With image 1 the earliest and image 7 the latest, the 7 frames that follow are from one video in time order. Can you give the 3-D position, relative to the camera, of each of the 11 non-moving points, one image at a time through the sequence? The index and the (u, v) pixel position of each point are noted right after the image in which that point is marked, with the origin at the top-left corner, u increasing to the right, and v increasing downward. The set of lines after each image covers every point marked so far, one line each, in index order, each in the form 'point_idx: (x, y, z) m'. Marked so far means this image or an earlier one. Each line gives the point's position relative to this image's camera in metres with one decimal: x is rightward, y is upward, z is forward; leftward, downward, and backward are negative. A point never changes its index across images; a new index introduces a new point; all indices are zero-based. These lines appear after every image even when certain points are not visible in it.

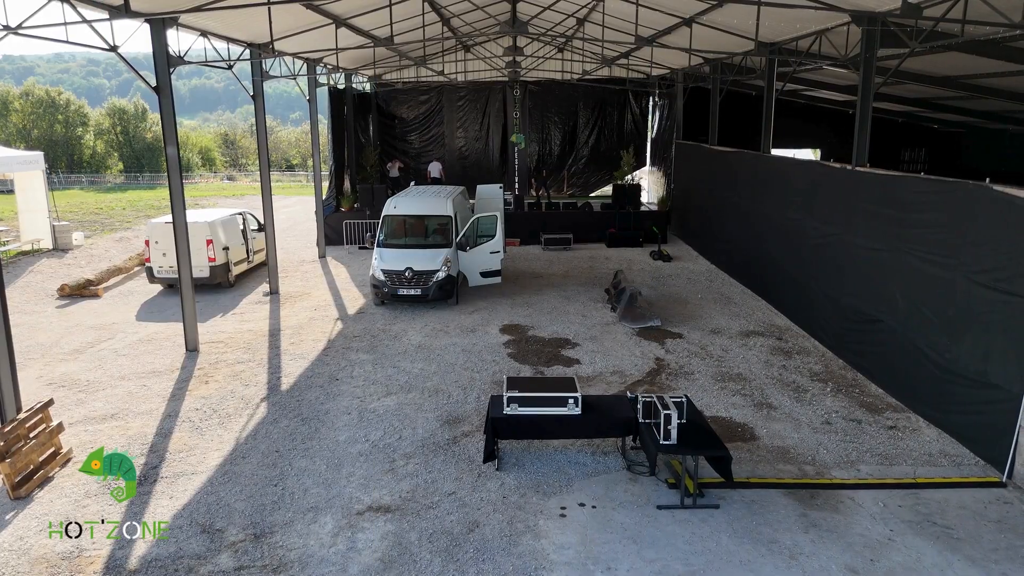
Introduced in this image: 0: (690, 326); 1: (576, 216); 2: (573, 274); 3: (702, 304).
0: (+2.7, -0.6, +11.7) m
1: (+1.6, +1.8, +19.3) m
2: (+1.2, +0.3, +15.8) m
3: (+3.2, -0.3, +13.0) m
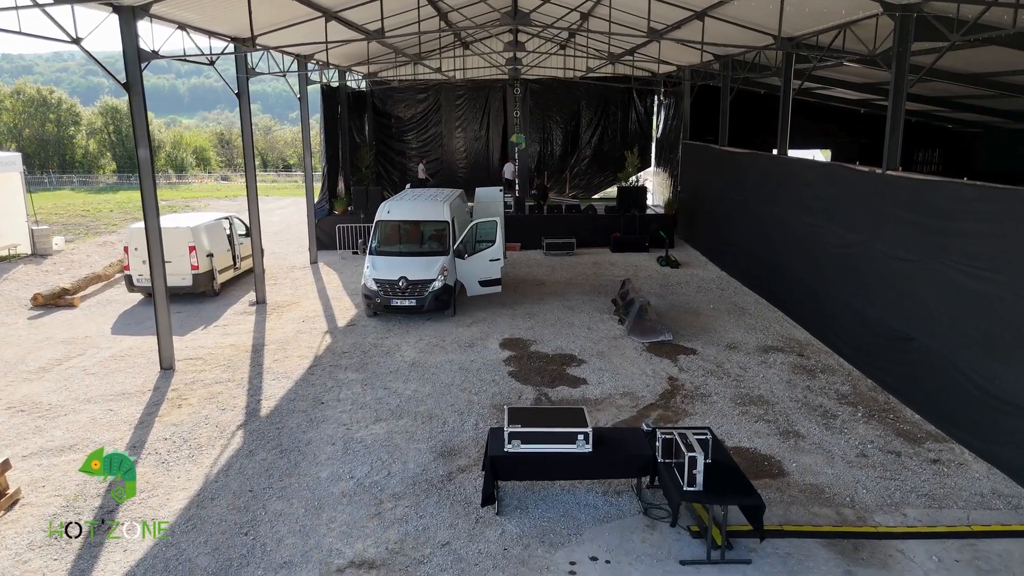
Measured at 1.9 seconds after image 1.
0: (+2.7, -0.7, +10.9) m
1: (+1.6, +1.7, +18.5) m
2: (+1.2, +0.1, +15.0) m
3: (+3.2, -0.4, +12.2) m
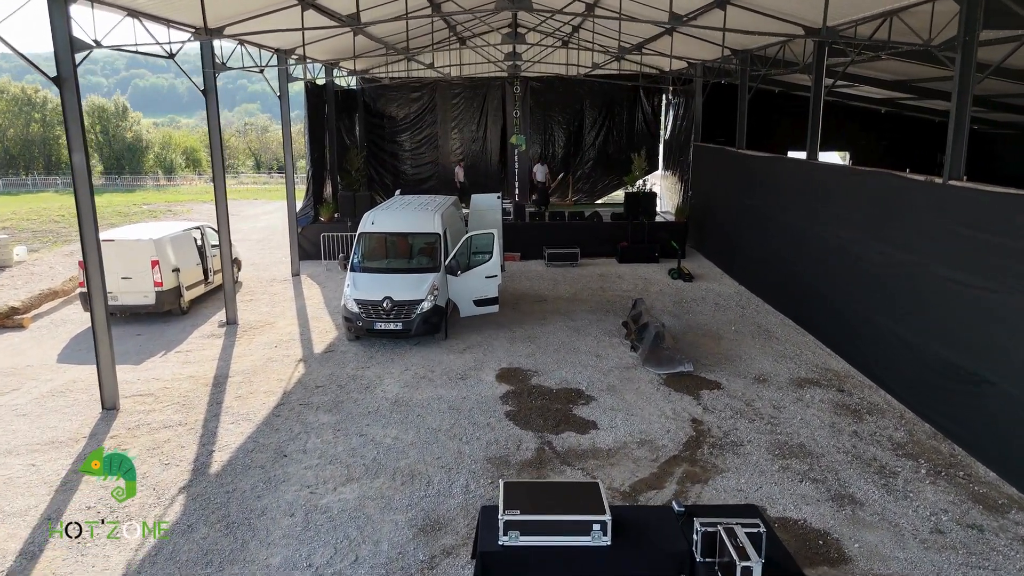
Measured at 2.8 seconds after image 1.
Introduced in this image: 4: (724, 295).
0: (+2.7, -1.0, +9.6) m
1: (+1.6, +1.4, +17.1) m
2: (+1.2, -0.2, +13.7) m
3: (+3.2, -0.7, +10.9) m
4: (+3.8, -0.1, +13.9) m
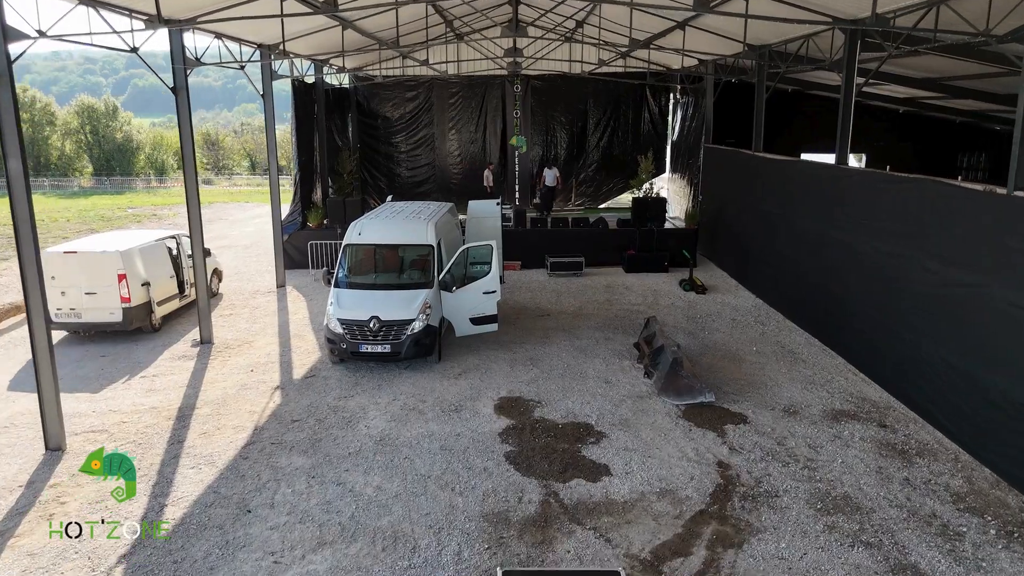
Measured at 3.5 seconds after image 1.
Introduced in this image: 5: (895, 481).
0: (+2.7, -1.3, +8.6) m
1: (+1.6, +1.1, +16.1) m
2: (+1.2, -0.4, +12.7) m
3: (+3.2, -1.0, +9.9) m
4: (+3.8, -0.4, +12.9) m
5: (+3.4, -1.7, +6.8) m
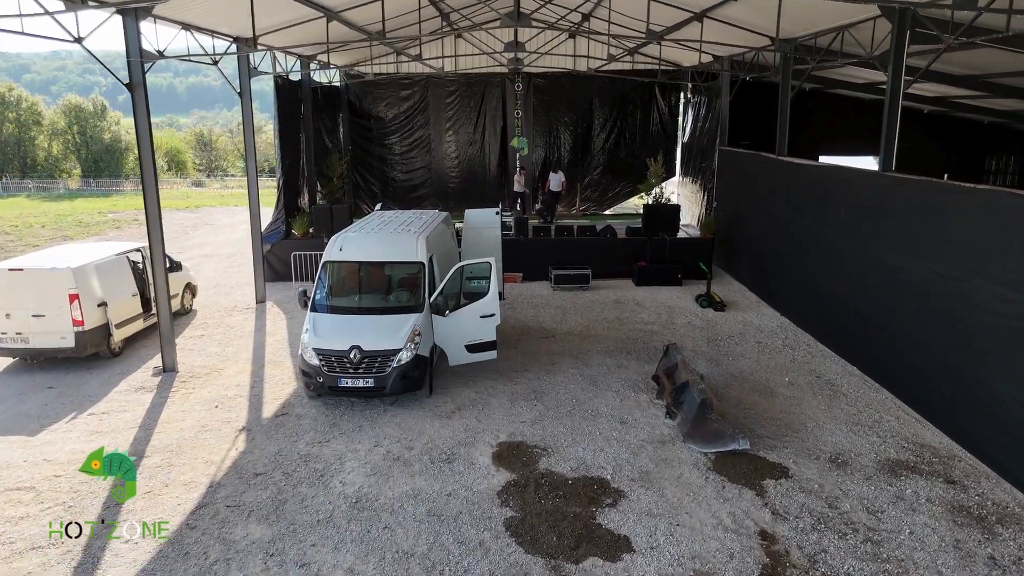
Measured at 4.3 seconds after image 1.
0: (+2.7, -1.5, +7.4) m
1: (+1.6, +0.9, +14.9) m
2: (+1.2, -0.7, +11.5) m
3: (+3.2, -1.2, +8.7) m
4: (+3.8, -0.6, +11.7) m
5: (+3.4, -2.0, +5.6) m
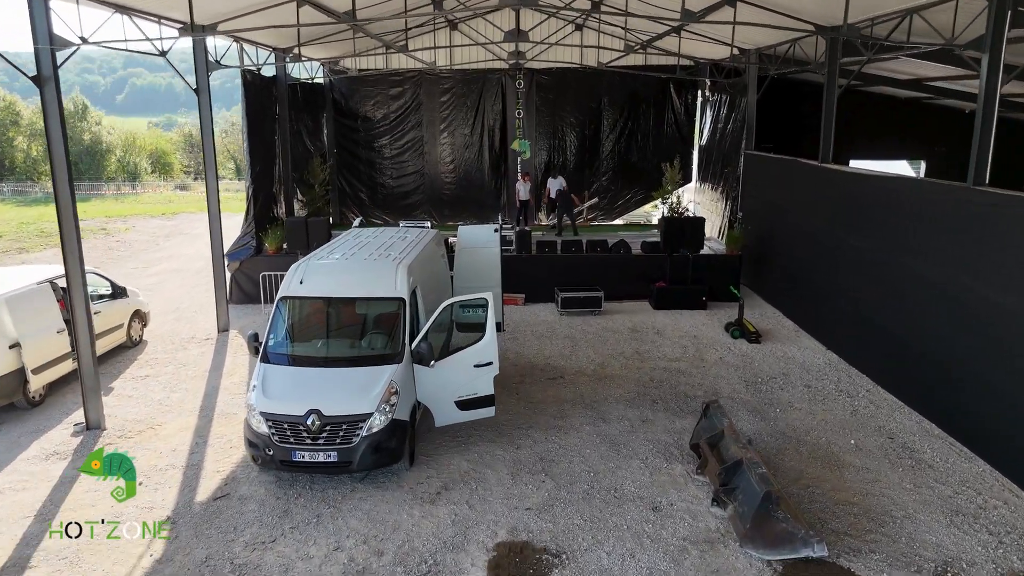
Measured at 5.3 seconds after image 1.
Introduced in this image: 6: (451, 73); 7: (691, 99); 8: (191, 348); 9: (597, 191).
0: (+2.7, -1.9, +5.6) m
1: (+1.6, +0.5, +13.2) m
2: (+1.3, -1.1, +9.7) m
3: (+3.2, -1.6, +6.9) m
4: (+3.8, -1.0, +9.9) m
5: (+3.4, -2.4, +3.9) m
6: (-1.4, +5.0, +18.1) m
7: (+4.2, +4.4, +18.0) m
8: (-4.5, -0.8, +10.9) m
9: (+2.0, +2.3, +18.5) m
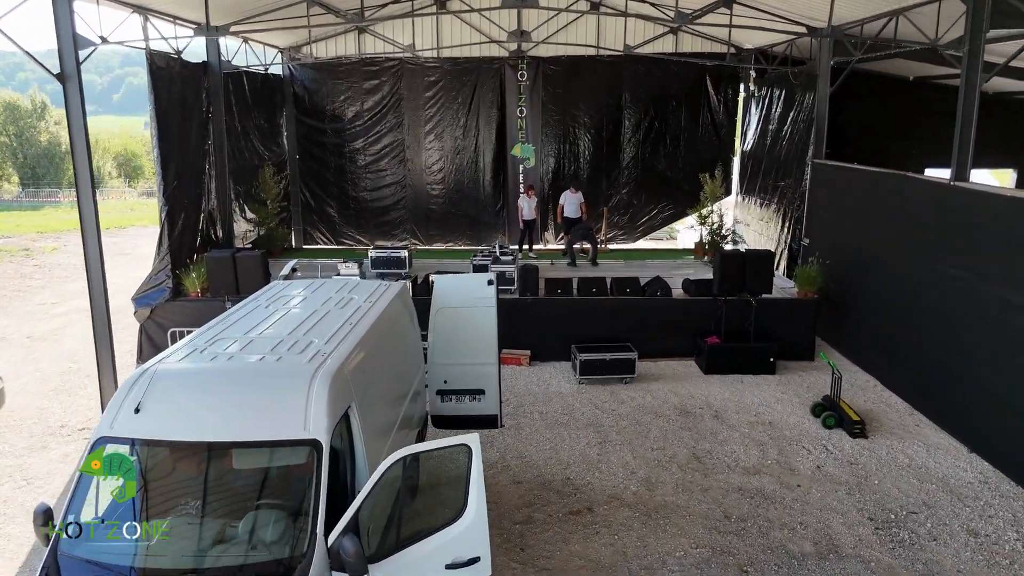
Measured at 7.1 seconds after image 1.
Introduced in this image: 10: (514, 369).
0: (+2.7, -2.6, +2.3) m
1: (+1.6, -0.2, +9.9) m
2: (+1.3, -1.8, +6.4) m
3: (+3.2, -2.3, +3.6) m
4: (+3.8, -1.7, +6.6) m
5: (+3.4, -3.1, +0.6) m
6: (-1.4, +4.3, +14.8) m
7: (+4.2, +3.7, +14.7) m
8: (-4.5, -1.5, +7.6) m
9: (+2.0, +1.6, +15.3) m
10: (0.0, -1.0, +9.7) m
